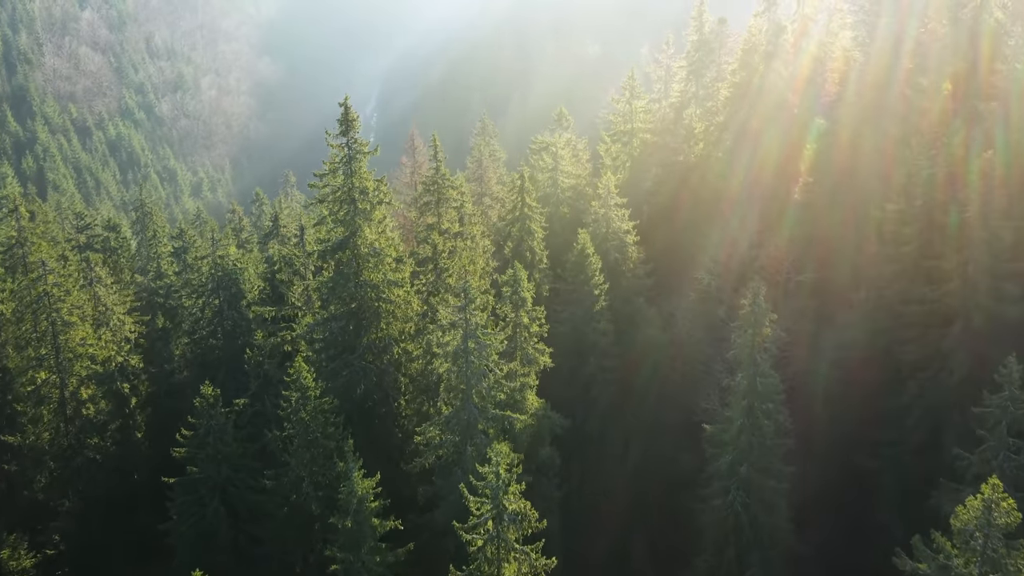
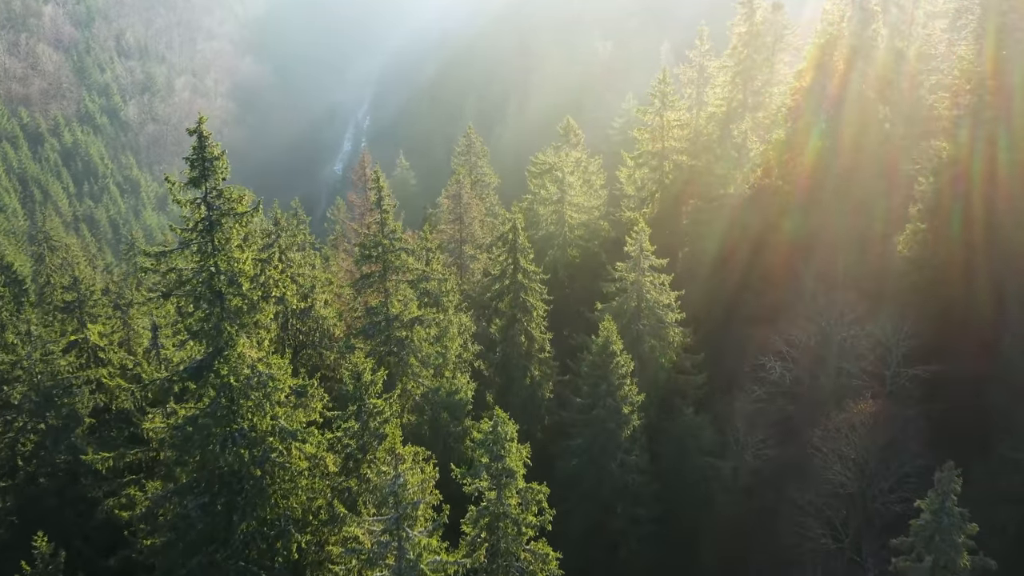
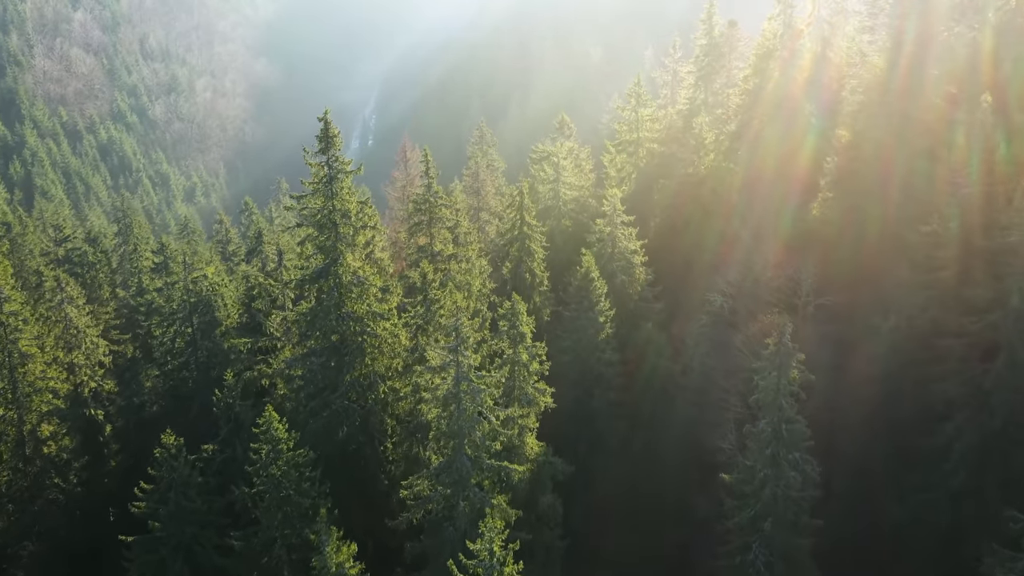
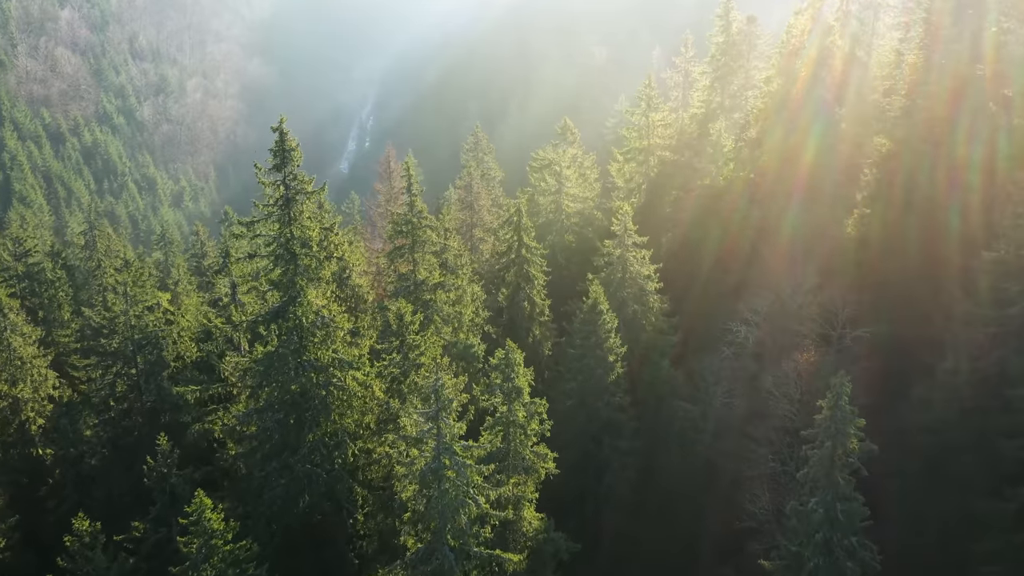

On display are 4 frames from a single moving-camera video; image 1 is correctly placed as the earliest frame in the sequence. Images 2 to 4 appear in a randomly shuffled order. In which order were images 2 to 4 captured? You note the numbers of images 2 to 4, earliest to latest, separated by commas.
3, 4, 2
